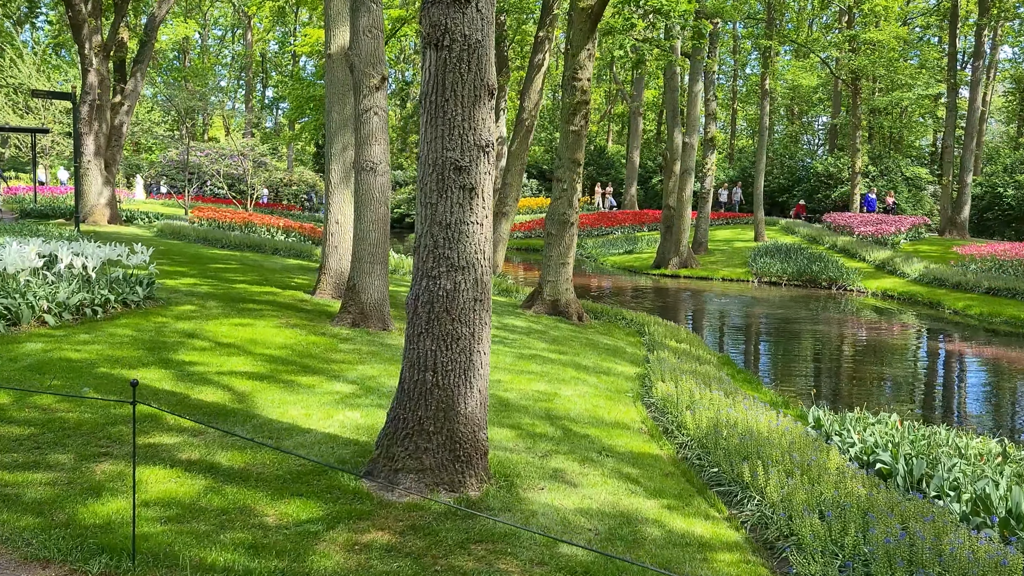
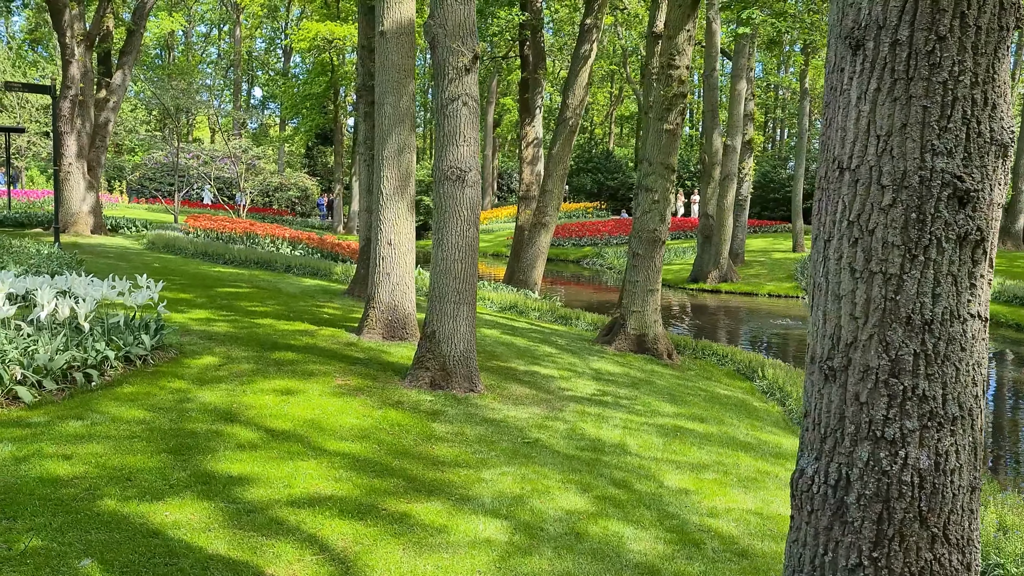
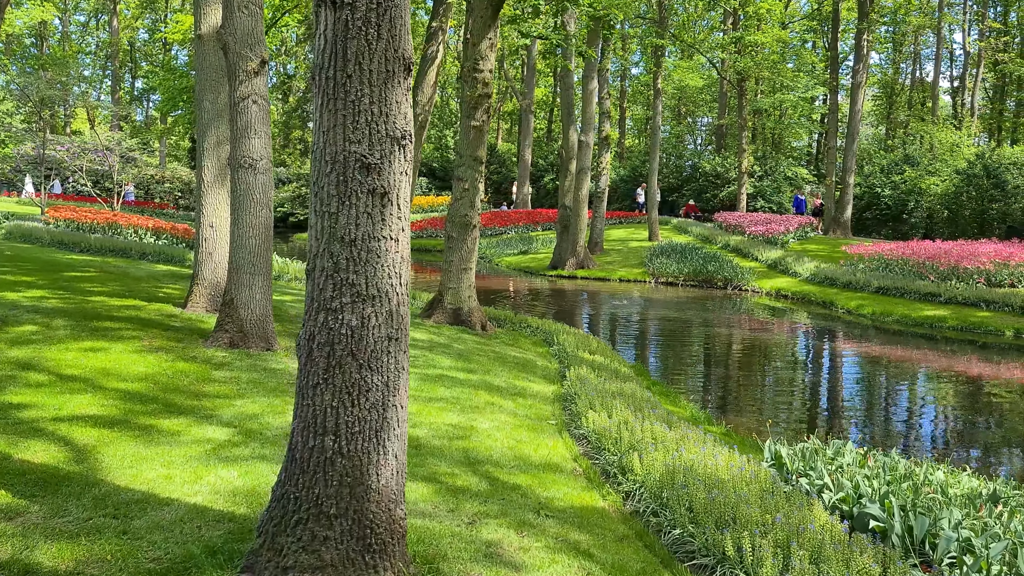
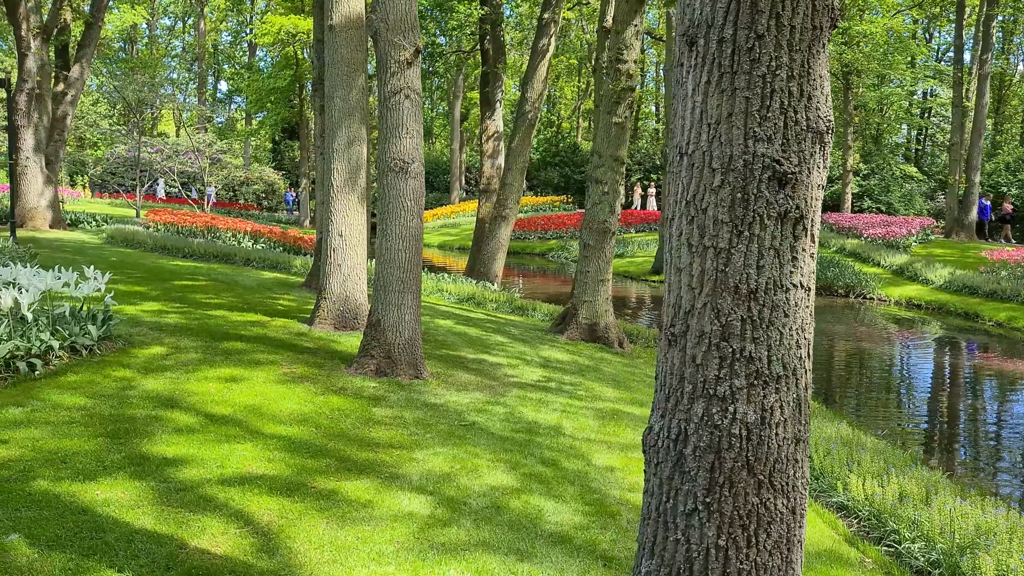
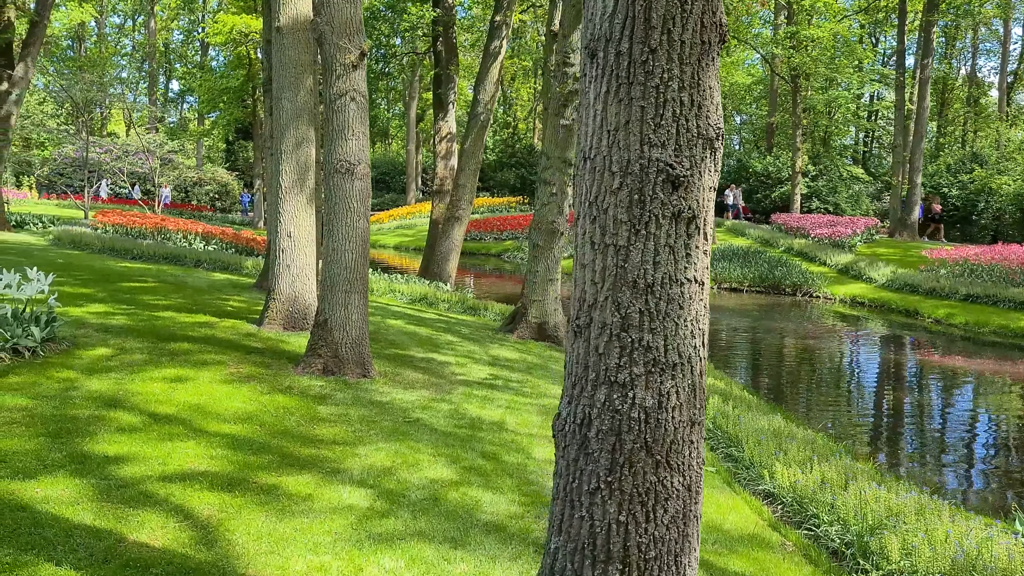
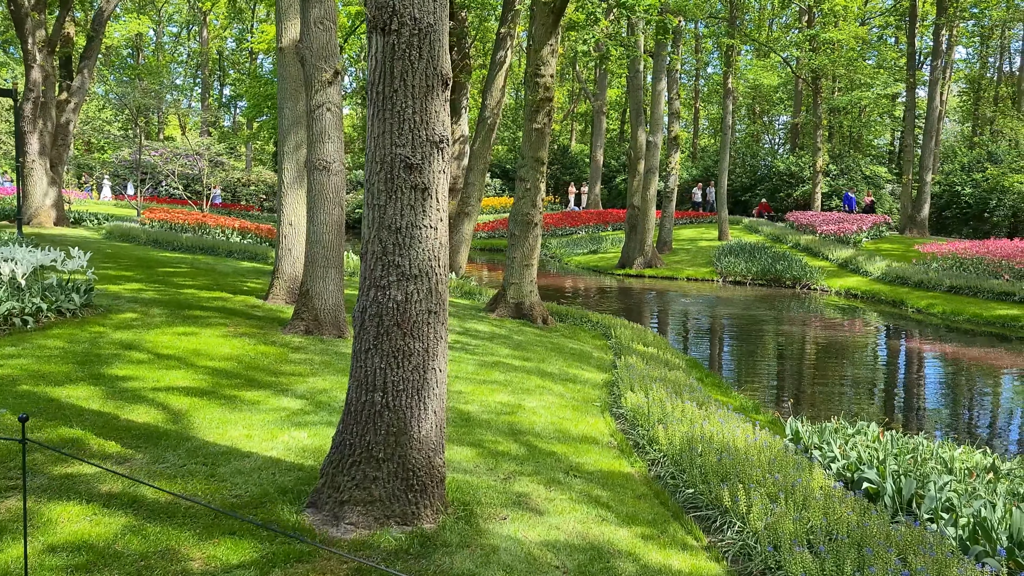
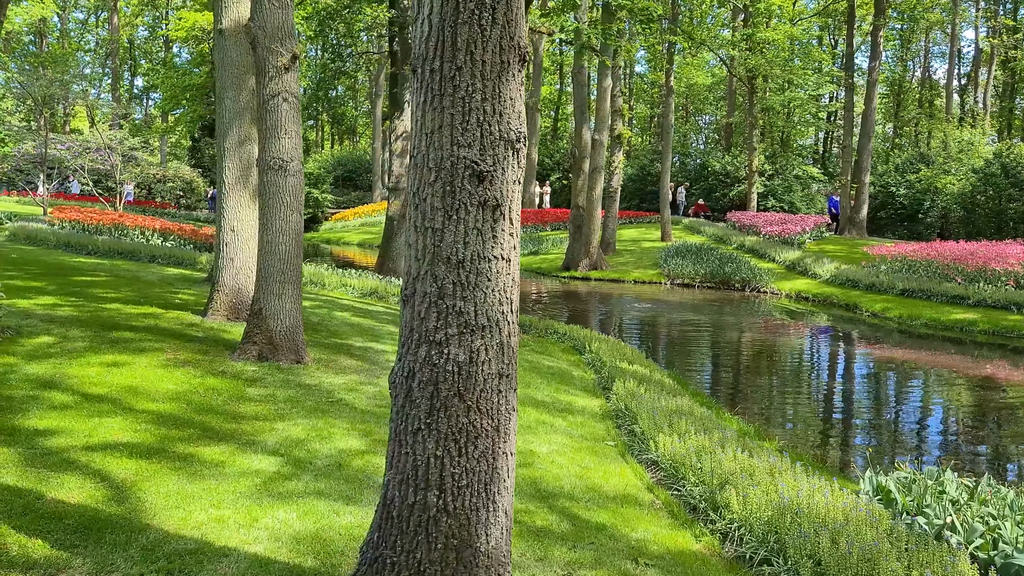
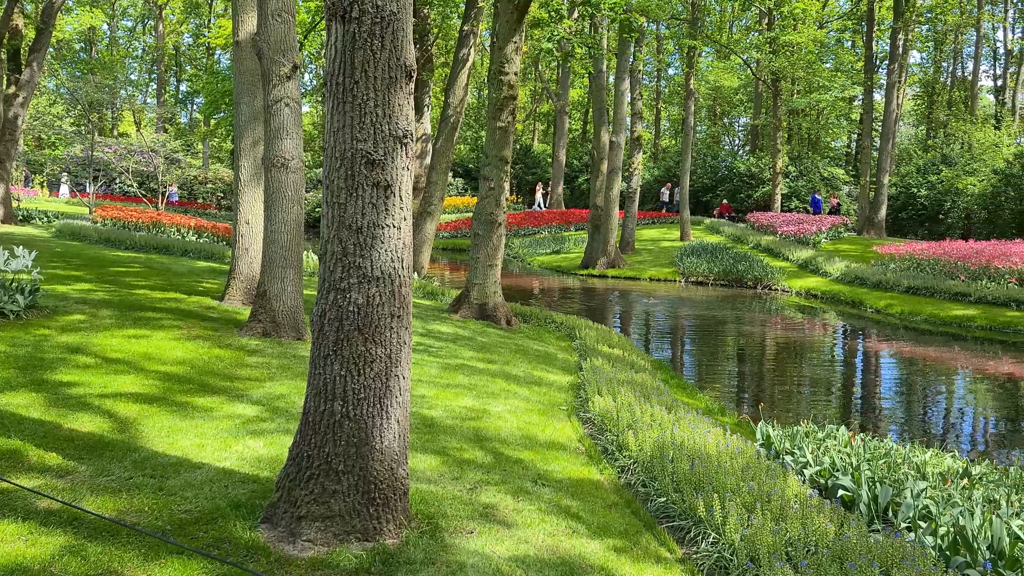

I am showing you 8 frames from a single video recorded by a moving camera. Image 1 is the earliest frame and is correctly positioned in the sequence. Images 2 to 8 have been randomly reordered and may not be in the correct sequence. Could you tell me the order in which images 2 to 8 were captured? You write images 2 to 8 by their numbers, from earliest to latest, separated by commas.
6, 8, 3, 7, 5, 4, 2
